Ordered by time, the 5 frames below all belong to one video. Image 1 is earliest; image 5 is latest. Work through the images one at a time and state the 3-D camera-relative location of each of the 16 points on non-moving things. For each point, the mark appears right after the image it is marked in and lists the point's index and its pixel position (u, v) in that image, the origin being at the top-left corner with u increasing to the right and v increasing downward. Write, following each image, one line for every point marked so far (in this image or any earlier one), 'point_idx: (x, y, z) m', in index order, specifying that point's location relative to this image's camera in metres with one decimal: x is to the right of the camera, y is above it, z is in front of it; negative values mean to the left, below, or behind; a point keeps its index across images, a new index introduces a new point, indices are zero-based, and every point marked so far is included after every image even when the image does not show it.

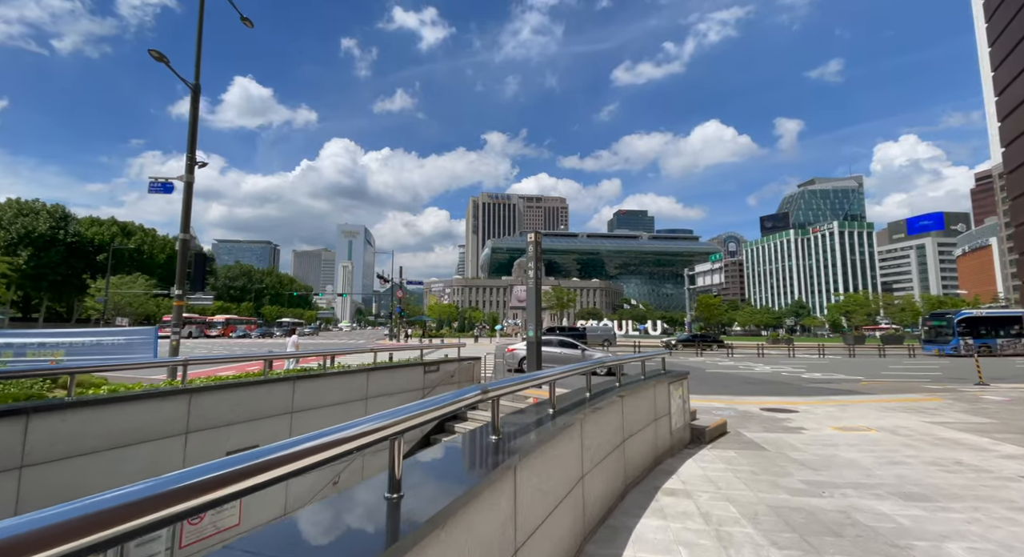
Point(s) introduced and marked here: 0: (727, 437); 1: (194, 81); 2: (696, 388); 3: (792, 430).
0: (+3.3, -2.4, +7.2) m
1: (-8.6, +5.3, +12.6) m
2: (+5.8, -3.5, +15.0) m
3: (+4.6, -2.5, +7.8) m
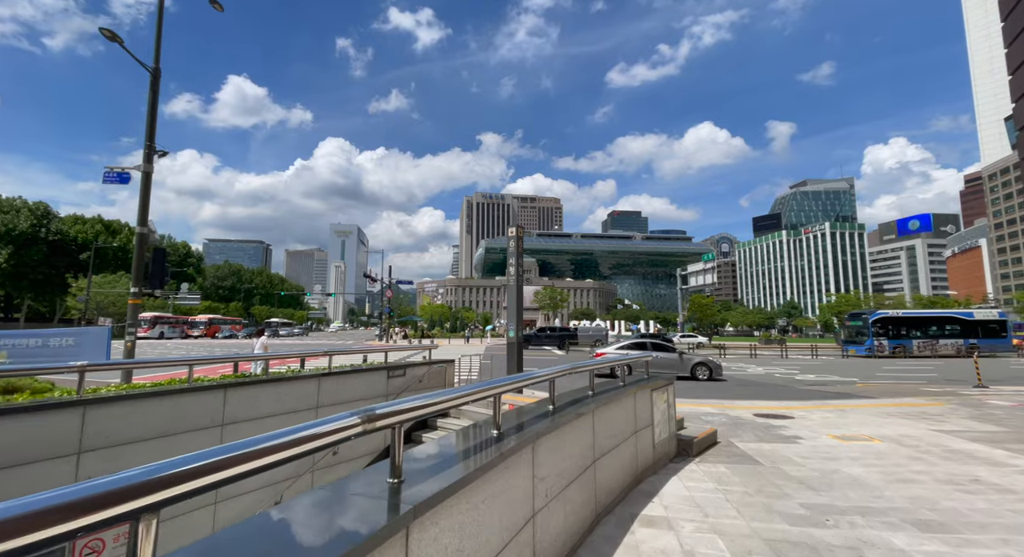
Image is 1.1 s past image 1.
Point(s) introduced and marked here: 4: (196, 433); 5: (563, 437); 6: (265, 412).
0: (+2.9, -2.4, +6.6) m
1: (-9.0, +5.4, +11.8) m
2: (+5.3, -3.5, +14.4) m
3: (+4.2, -2.5, +7.2) m
4: (-3.3, -1.6, +4.9) m
5: (+0.4, -1.1, +3.3) m
6: (-2.9, -1.6, +5.5) m
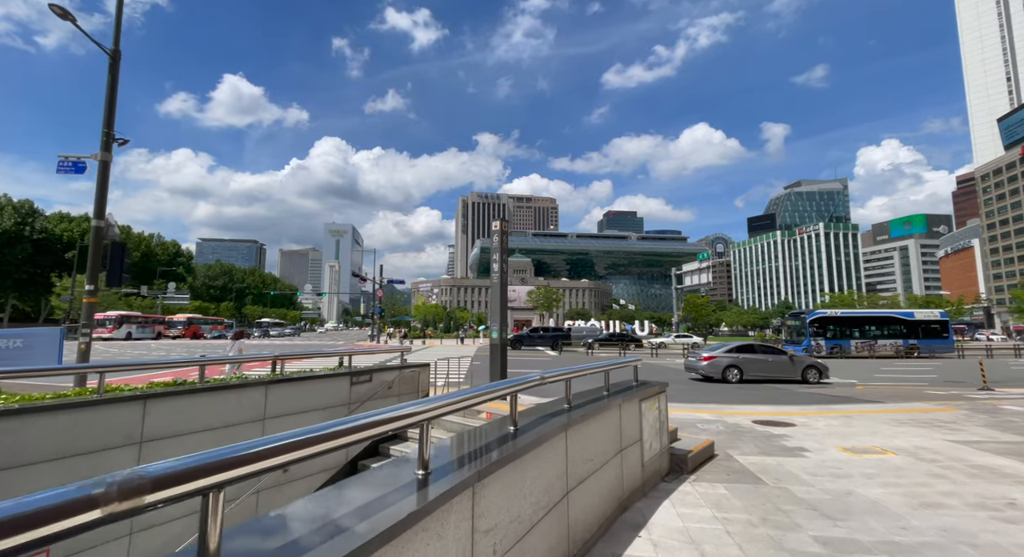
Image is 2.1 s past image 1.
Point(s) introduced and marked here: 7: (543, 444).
0: (+2.5, -2.3, +5.9) m
1: (-9.4, +5.5, +11.0) m
2: (+4.9, -3.4, +13.7) m
3: (+3.9, -2.4, +6.5) m
4: (-3.6, -1.5, +4.1) m
5: (+0.1, -1.1, +2.6) m
6: (-3.2, -1.5, +4.8) m
7: (+0.2, -1.0, +2.8) m
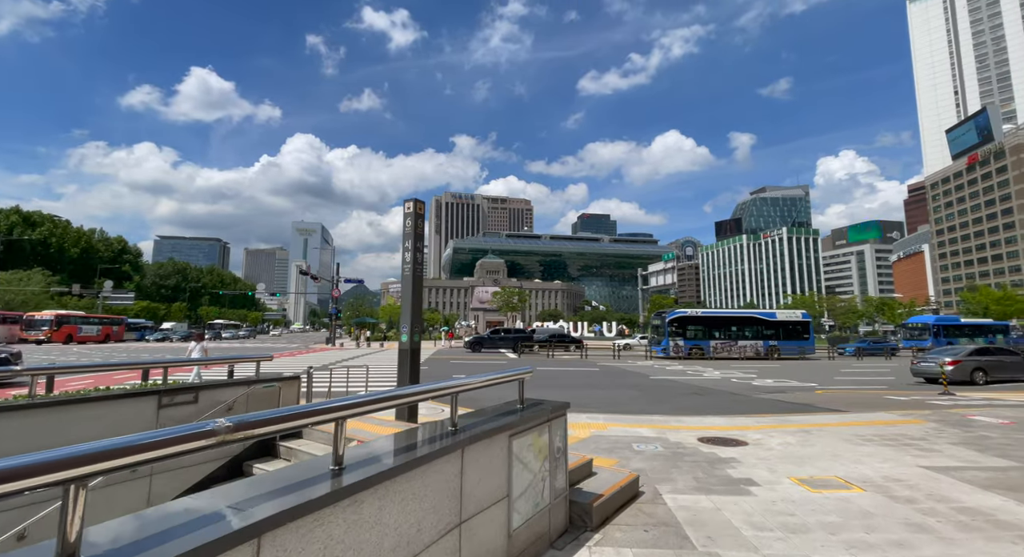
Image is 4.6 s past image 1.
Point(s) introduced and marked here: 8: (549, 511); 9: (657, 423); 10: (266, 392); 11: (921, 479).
0: (+1.2, -2.2, +4.5) m
1: (-11.0, +5.6, +9.0) m
2: (+3.1, -3.3, +12.4) m
3: (+2.5, -2.3, +5.2) m
4: (-4.8, -1.4, +2.4) m
5: (-1.1, -0.9, +1.0) m
6: (-4.5, -1.3, +3.1) m
7: (-1.0, -0.8, +1.2) m
8: (+0.3, -1.8, +3.6) m
9: (+2.8, -2.8, +9.1) m
10: (-3.1, -1.4, +5.9) m
11: (+4.4, -2.1, +5.0) m
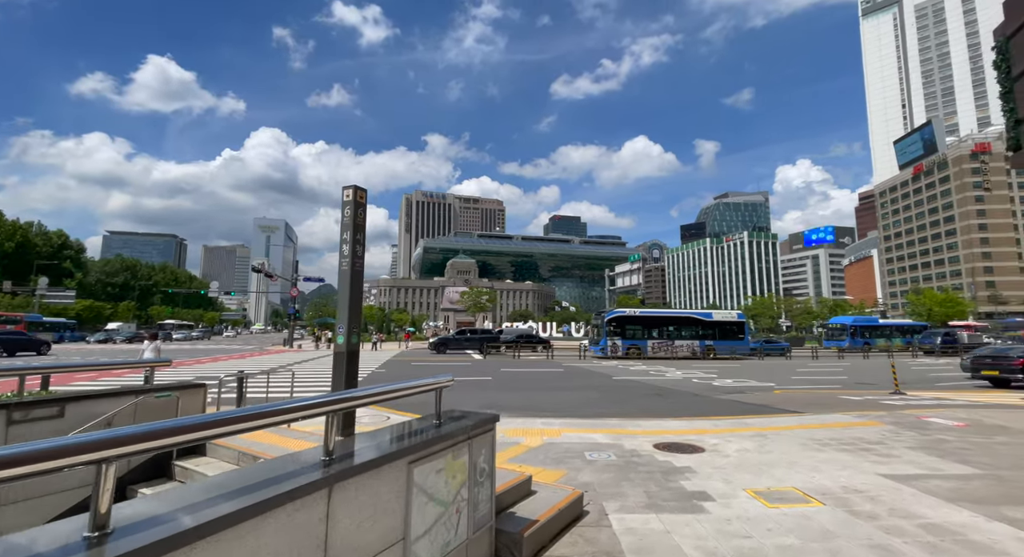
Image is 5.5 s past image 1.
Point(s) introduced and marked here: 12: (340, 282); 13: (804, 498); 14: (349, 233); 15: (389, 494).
0: (+0.5, -2.1, +4.0) m
1: (-11.8, +5.8, +7.6) m
2: (+1.9, -3.3, +12.0) m
3: (+1.8, -2.2, +4.8) m
4: (-5.3, -1.3, +1.5) m
5: (-1.5, -0.8, +0.4) m
6: (-5.1, -1.2, +2.2) m
7: (-1.4, -0.7, +0.6) m
8: (-0.3, -1.7, +3.0) m
9: (+1.9, -2.7, +8.6) m
10: (-3.8, -1.3, +5.1) m
11: (+3.7, -2.1, +4.7) m
12: (-2.9, -0.1, +7.9) m
13: (+2.9, -2.2, +4.6) m
14: (-2.7, +0.8, +7.8) m
15: (-0.6, -1.1, +2.4) m
